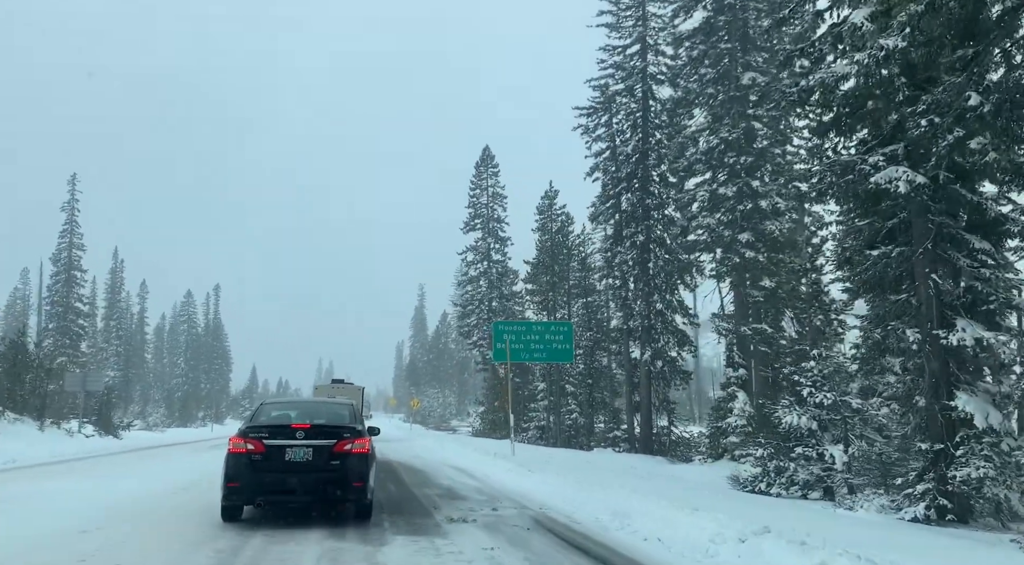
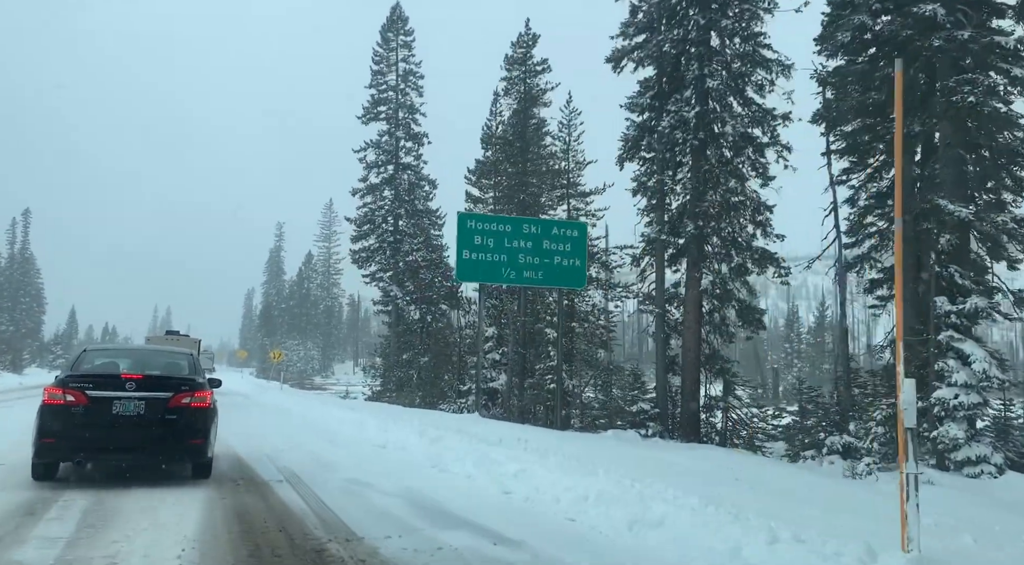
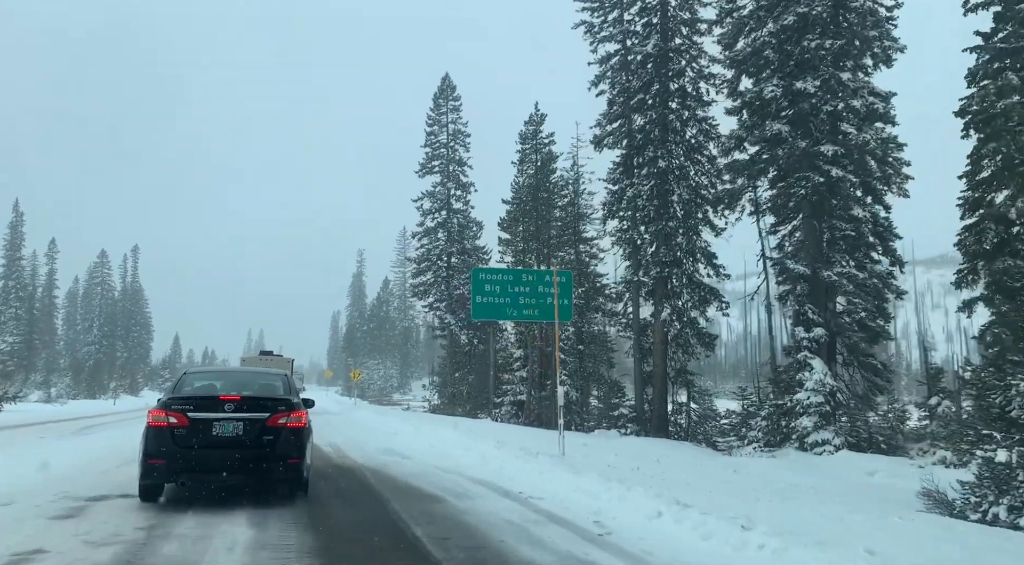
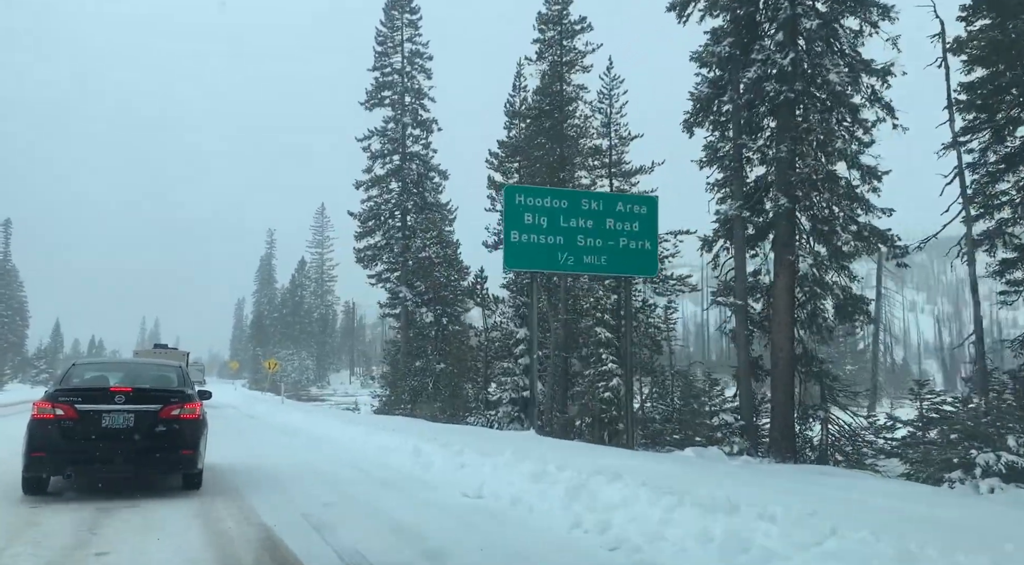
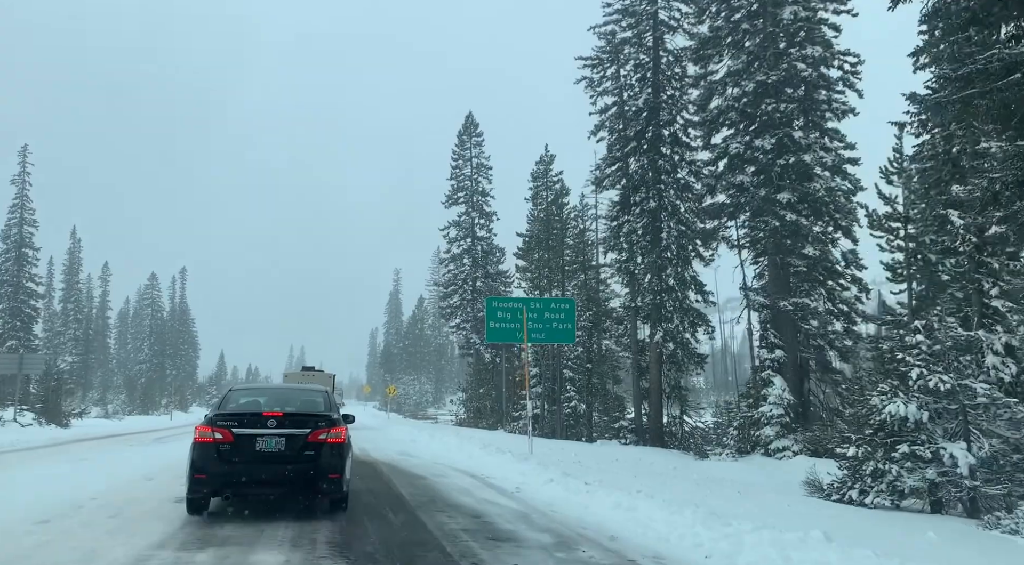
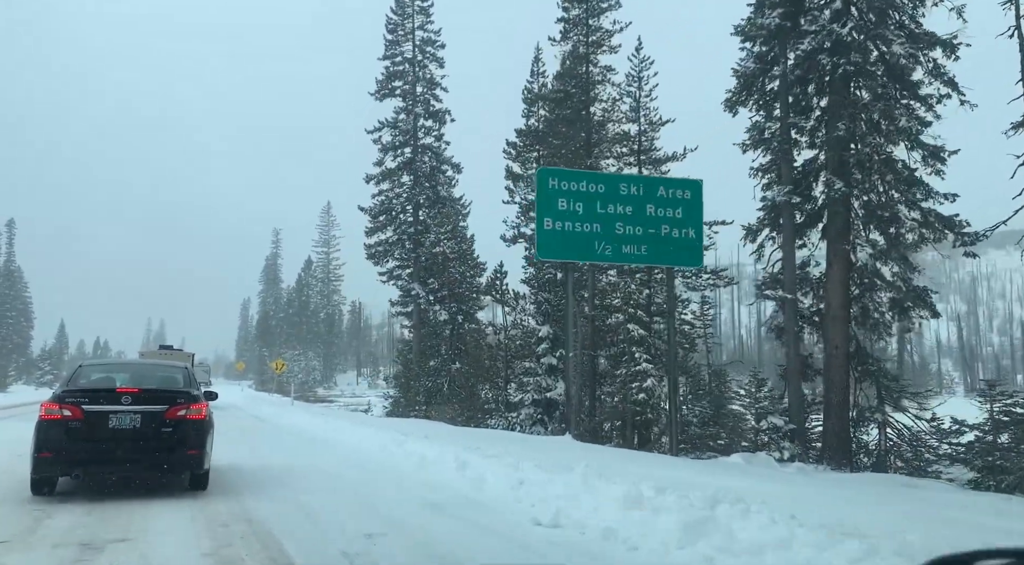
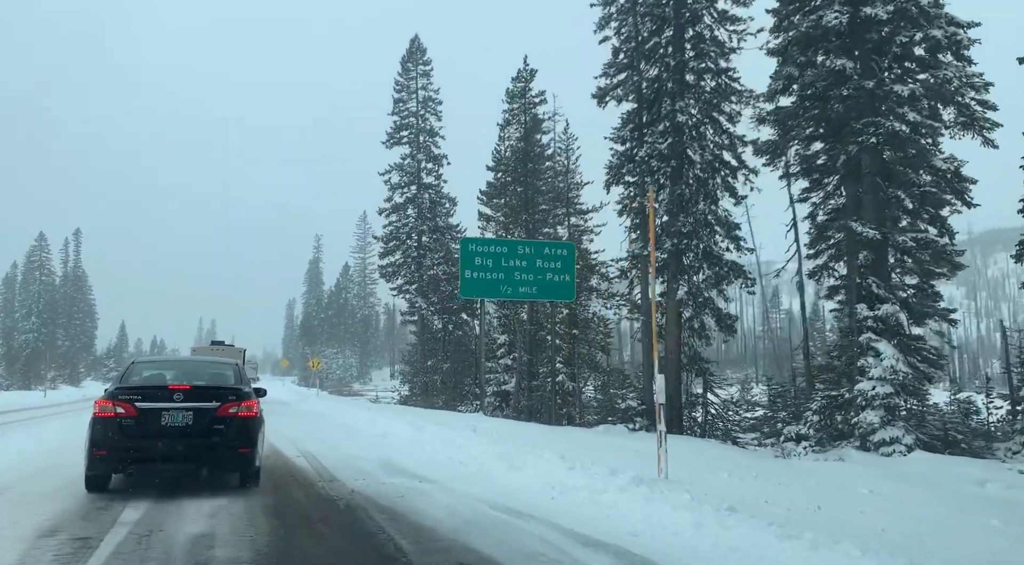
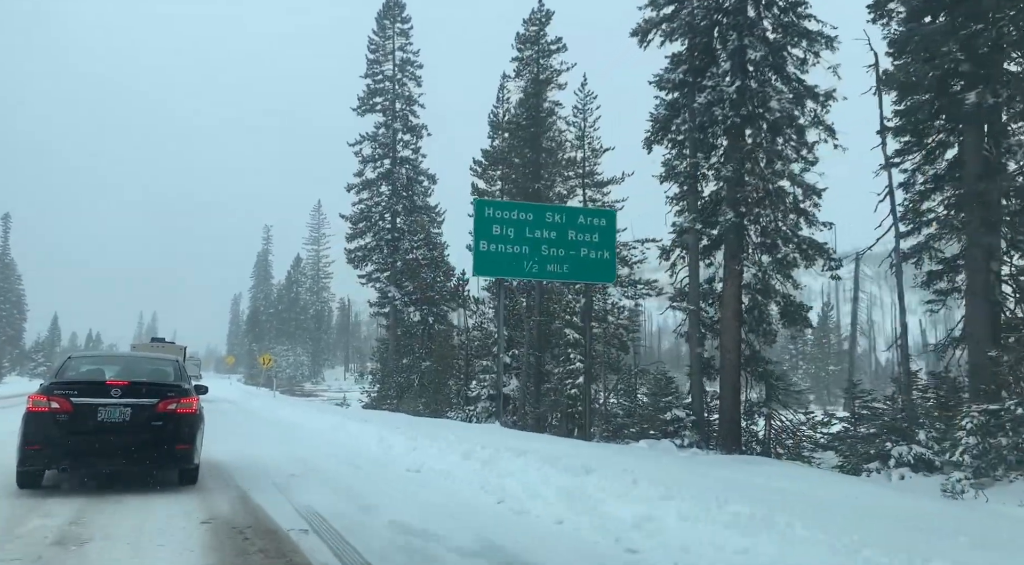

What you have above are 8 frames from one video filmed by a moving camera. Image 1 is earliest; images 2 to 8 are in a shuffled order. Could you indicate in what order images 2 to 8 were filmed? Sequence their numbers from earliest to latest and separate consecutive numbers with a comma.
5, 3, 7, 2, 8, 4, 6
